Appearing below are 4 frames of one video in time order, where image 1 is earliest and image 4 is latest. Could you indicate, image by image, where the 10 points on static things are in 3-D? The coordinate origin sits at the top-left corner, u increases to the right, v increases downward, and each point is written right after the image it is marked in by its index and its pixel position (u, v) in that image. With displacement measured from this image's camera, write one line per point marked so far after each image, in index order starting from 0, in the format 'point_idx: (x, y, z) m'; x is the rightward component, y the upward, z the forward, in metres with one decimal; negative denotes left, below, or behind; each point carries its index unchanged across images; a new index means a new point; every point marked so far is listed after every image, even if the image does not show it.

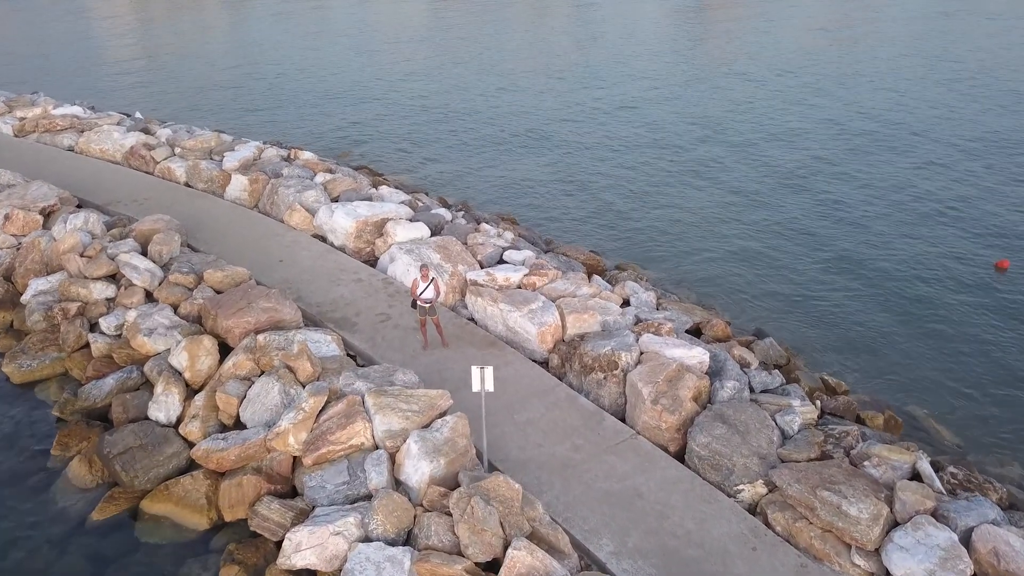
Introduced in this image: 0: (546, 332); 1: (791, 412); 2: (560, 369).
0: (+0.6, -0.7, +11.9) m
1: (+4.0, -1.8, +10.4) m
2: (+0.8, -1.3, +11.6) m
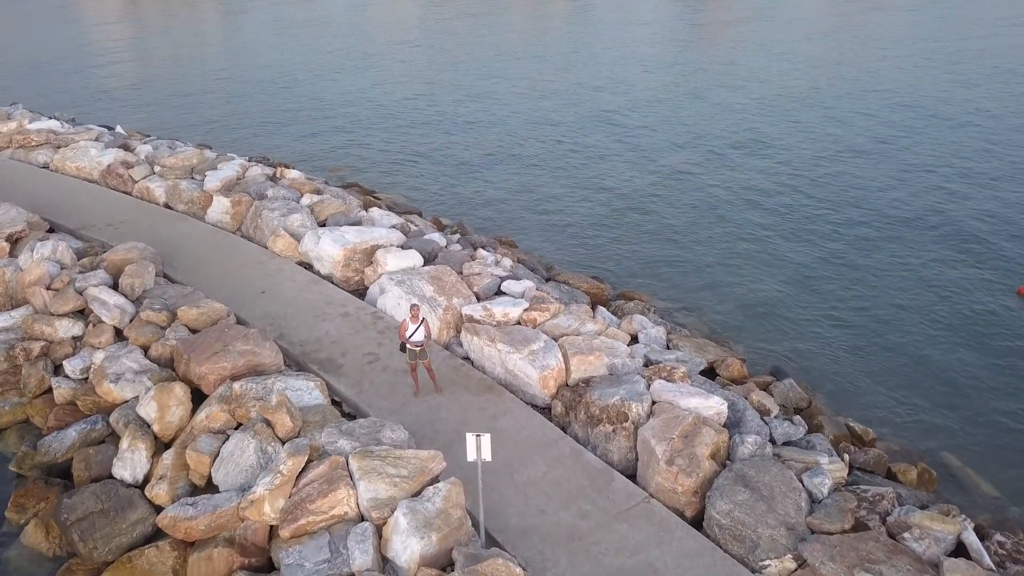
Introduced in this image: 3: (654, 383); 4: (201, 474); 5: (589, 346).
0: (+0.5, -1.3, +10.9) m
1: (+4.0, -2.4, +9.4) m
2: (+0.7, -1.9, +10.7) m
3: (+2.1, -1.4, +10.8) m
4: (-4.1, -2.5, +9.7) m
5: (+1.2, -0.9, +11.6) m
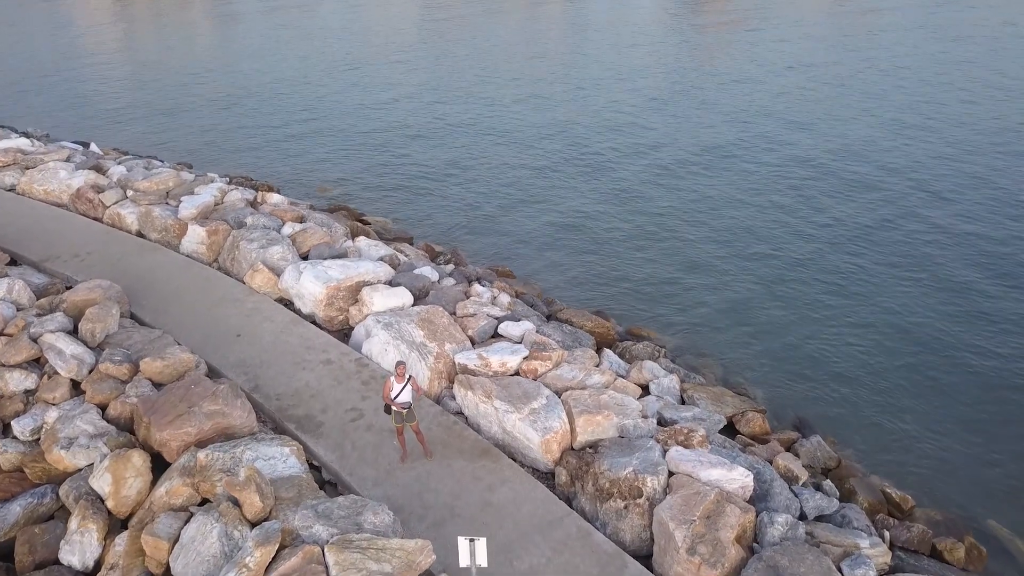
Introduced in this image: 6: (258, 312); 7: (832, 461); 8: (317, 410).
0: (+0.5, -2.0, +9.8) m
1: (+4.0, -3.1, +8.3) m
2: (+0.7, -2.6, +9.5) m
3: (+2.1, -2.1, +9.6) m
4: (-4.1, -3.2, +8.5) m
5: (+1.2, -1.6, +10.4) m
6: (-4.6, -0.4, +13.1) m
7: (+4.8, -2.6, +10.9) m
8: (-2.9, -1.8, +10.7) m
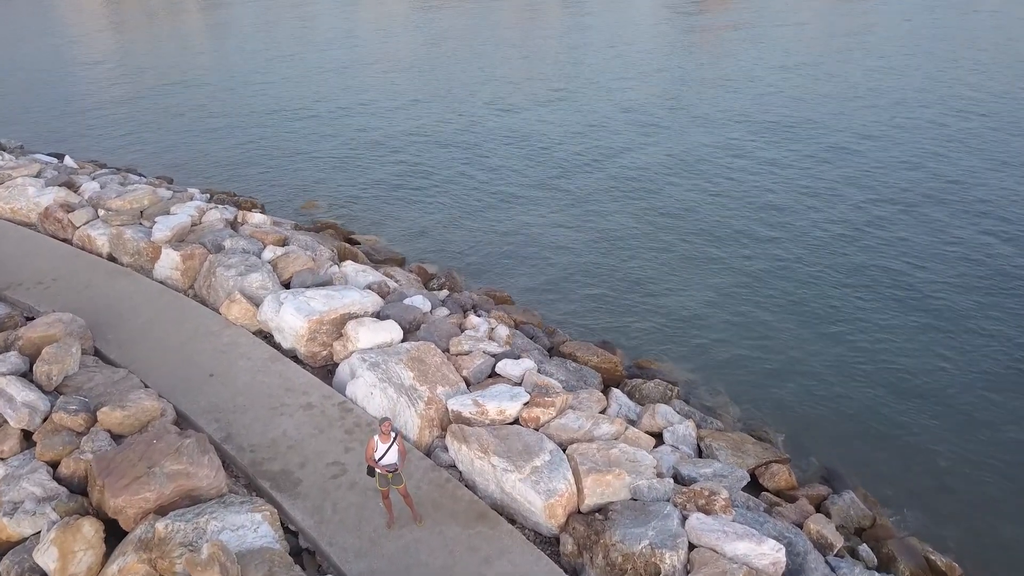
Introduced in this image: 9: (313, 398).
0: (+0.5, -2.6, +8.7) m
1: (+4.0, -3.6, +7.2) m
2: (+0.7, -3.2, +8.5) m
3: (+2.1, -2.7, +8.6) m
4: (-4.1, -3.8, +7.5) m
5: (+1.2, -2.2, +9.4) m
6: (-4.6, -1.0, +12.0) m
7: (+4.8, -3.1, +9.8) m
8: (-2.9, -2.4, +9.7) m
9: (-3.0, -1.6, +10.8) m
